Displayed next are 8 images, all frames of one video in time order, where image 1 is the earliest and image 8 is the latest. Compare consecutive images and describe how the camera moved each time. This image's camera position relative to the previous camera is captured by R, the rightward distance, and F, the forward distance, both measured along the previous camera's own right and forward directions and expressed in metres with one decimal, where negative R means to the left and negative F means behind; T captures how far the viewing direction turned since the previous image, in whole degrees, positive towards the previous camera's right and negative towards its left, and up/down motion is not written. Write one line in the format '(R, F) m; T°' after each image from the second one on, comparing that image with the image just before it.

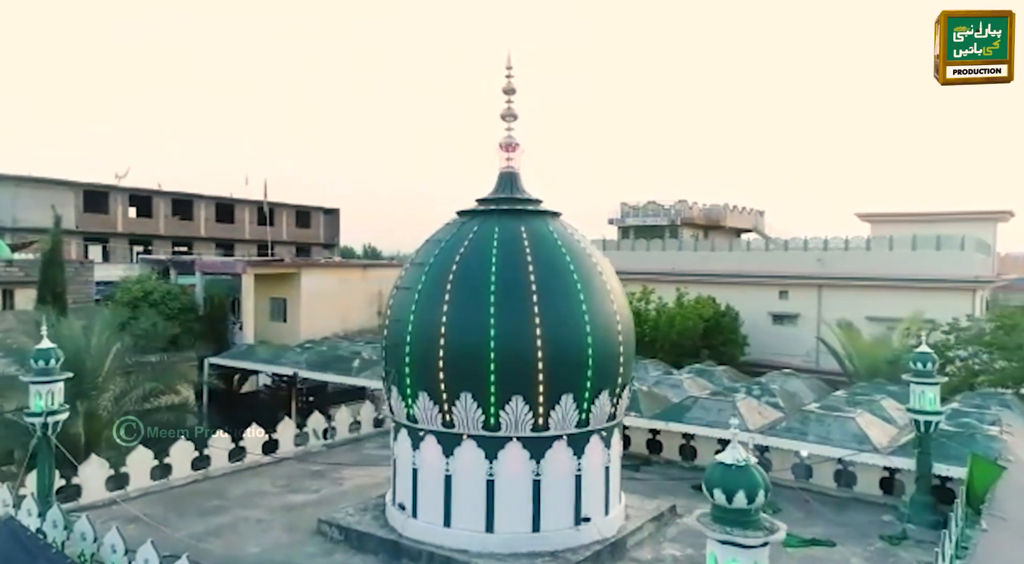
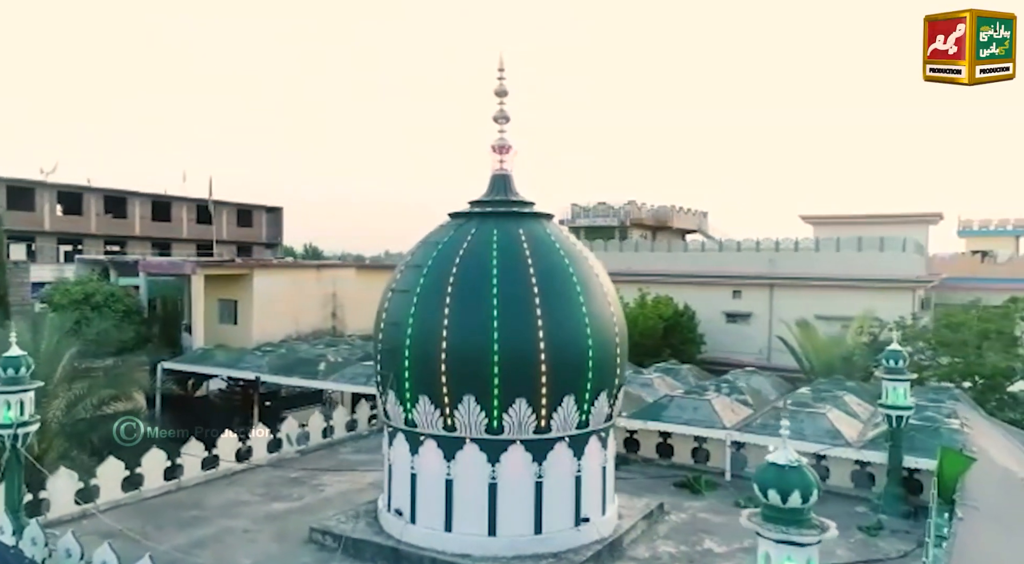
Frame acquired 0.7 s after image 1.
(-0.9, 0.0) m; +5°
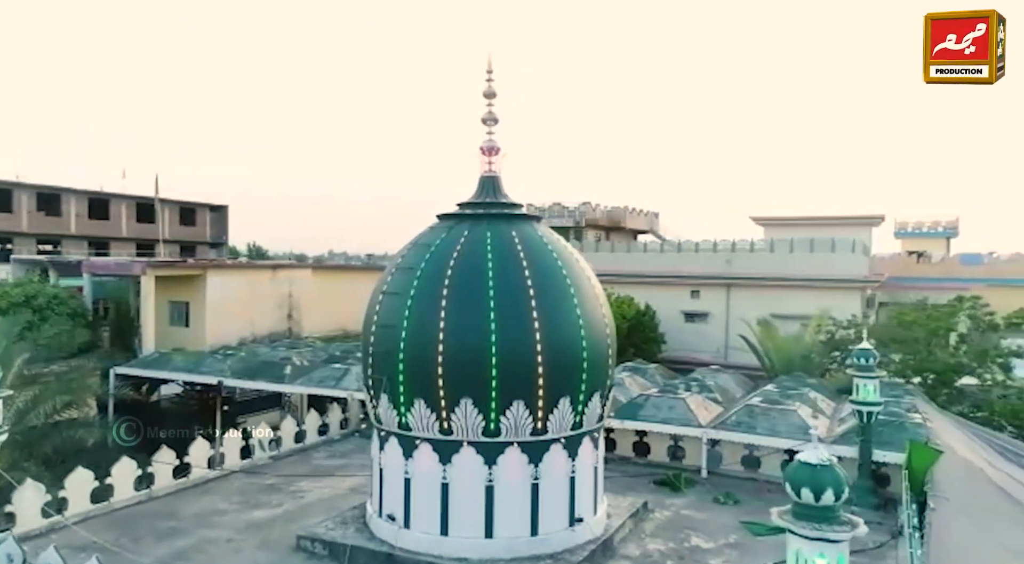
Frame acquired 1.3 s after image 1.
(-0.8, 0.0) m; +5°
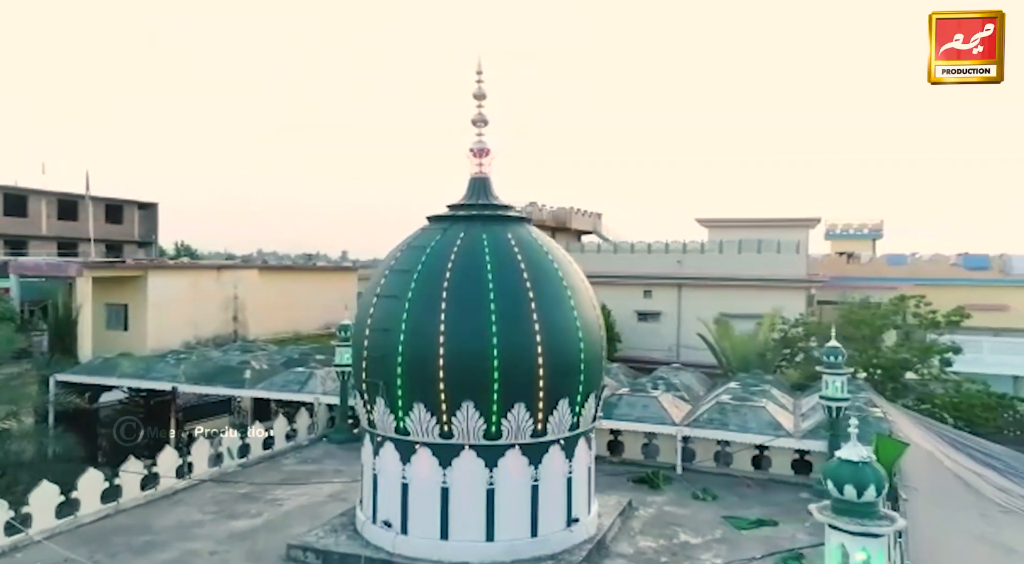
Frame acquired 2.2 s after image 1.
(-1.0, 0.0) m; +6°
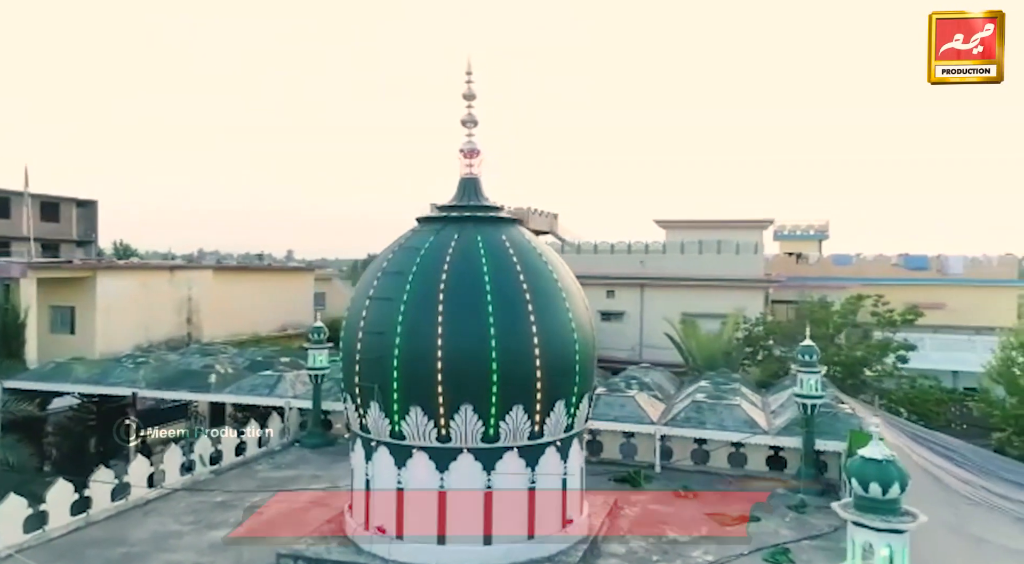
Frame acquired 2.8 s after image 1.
(-0.8, +0.1) m; +5°
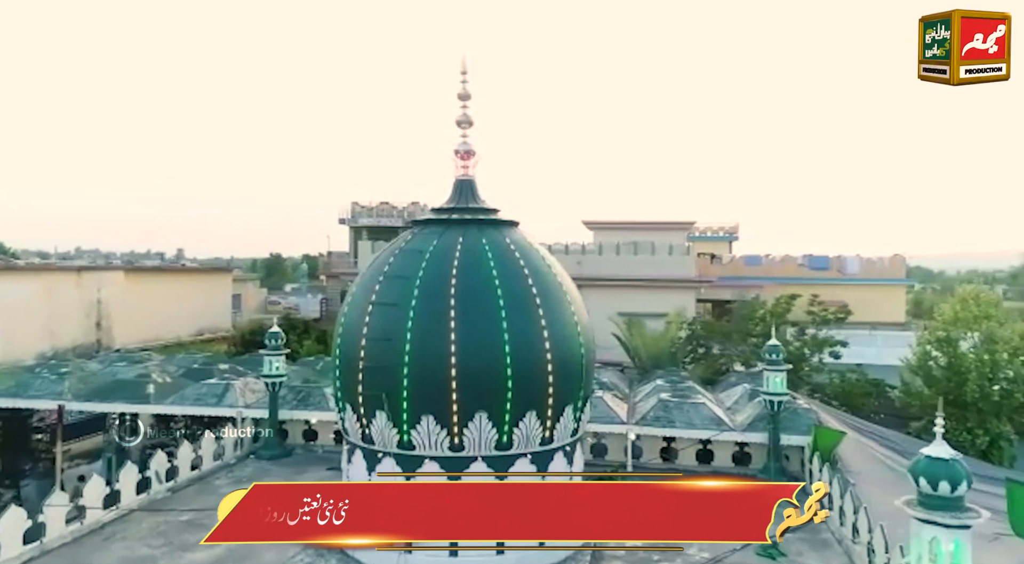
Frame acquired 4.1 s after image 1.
(-1.6, +0.3) m; +9°
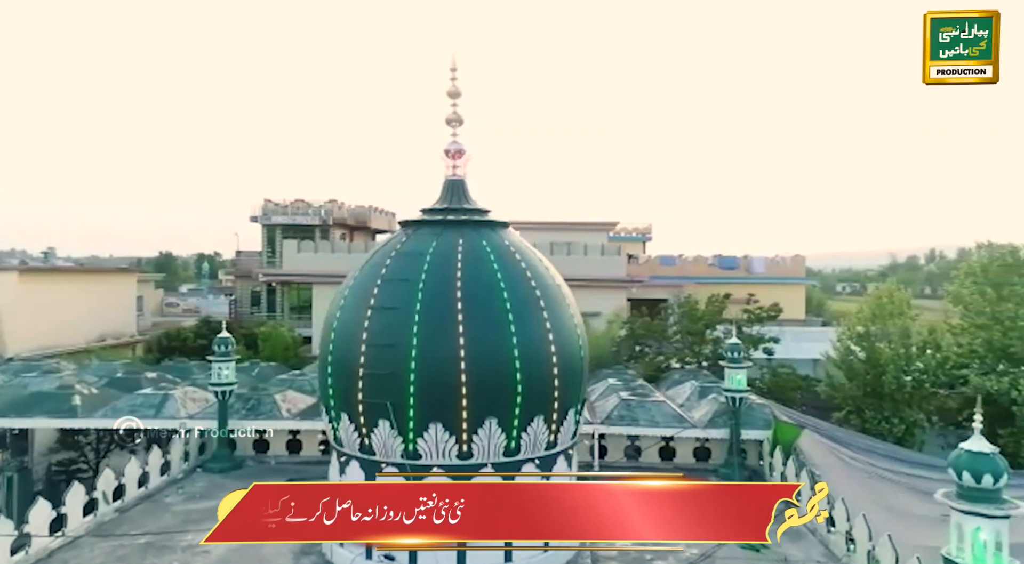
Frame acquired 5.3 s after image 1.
(-1.5, +0.4) m; +9°
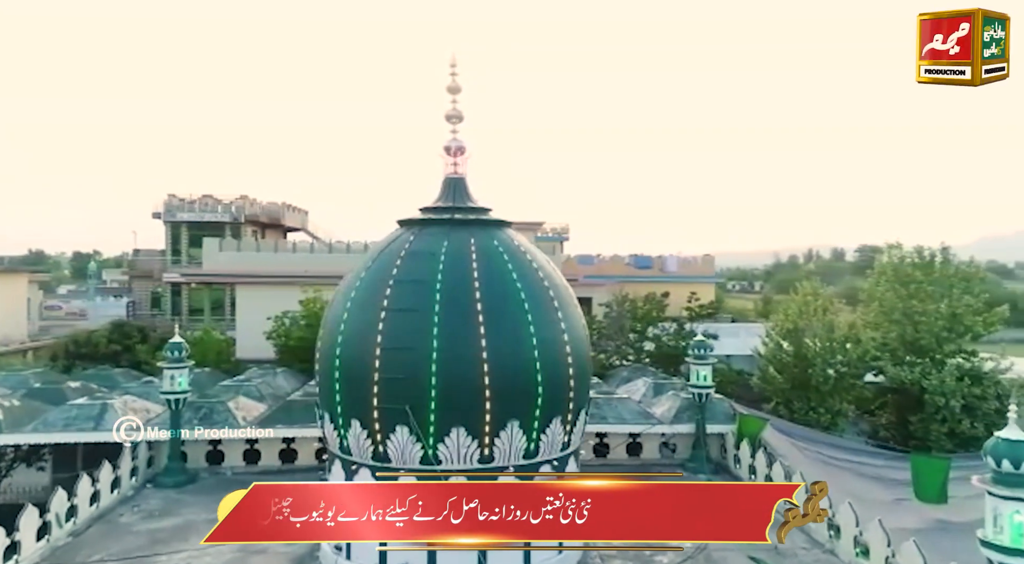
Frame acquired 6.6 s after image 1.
(+1.6, -0.1) m; -5°
